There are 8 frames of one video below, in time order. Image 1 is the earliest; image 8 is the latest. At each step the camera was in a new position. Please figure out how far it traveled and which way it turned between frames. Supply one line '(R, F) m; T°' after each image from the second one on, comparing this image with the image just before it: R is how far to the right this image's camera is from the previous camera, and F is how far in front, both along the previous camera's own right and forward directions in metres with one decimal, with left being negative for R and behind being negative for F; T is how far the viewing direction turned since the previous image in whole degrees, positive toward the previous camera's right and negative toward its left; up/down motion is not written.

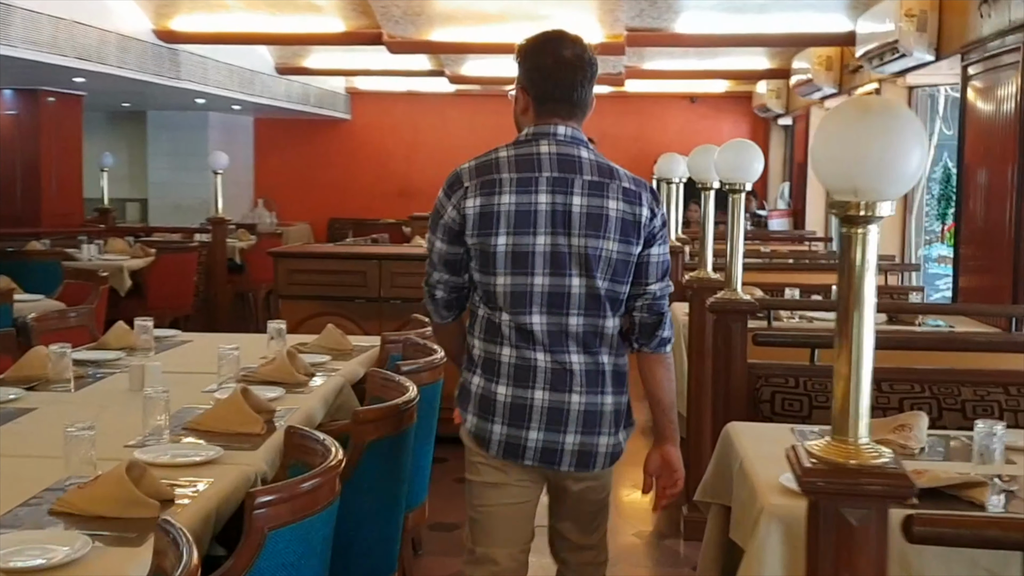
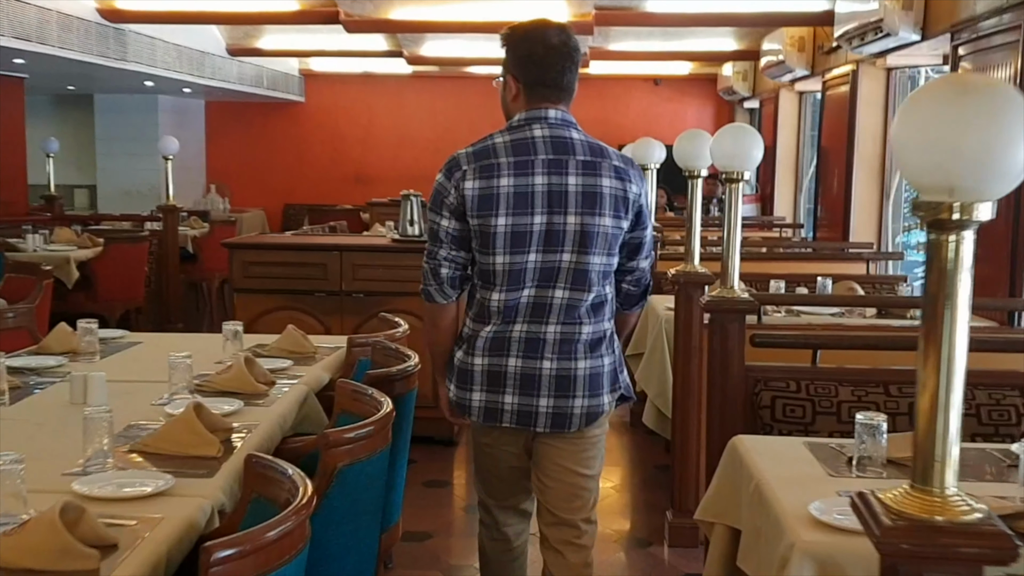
(-0.1, +0.3) m; +2°
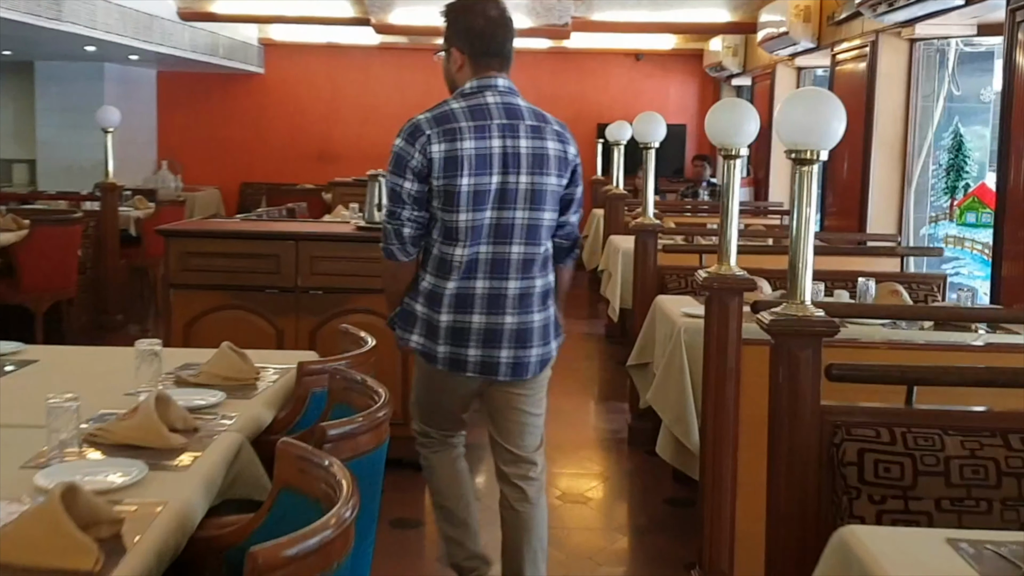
(-0.1, +0.7) m; +2°
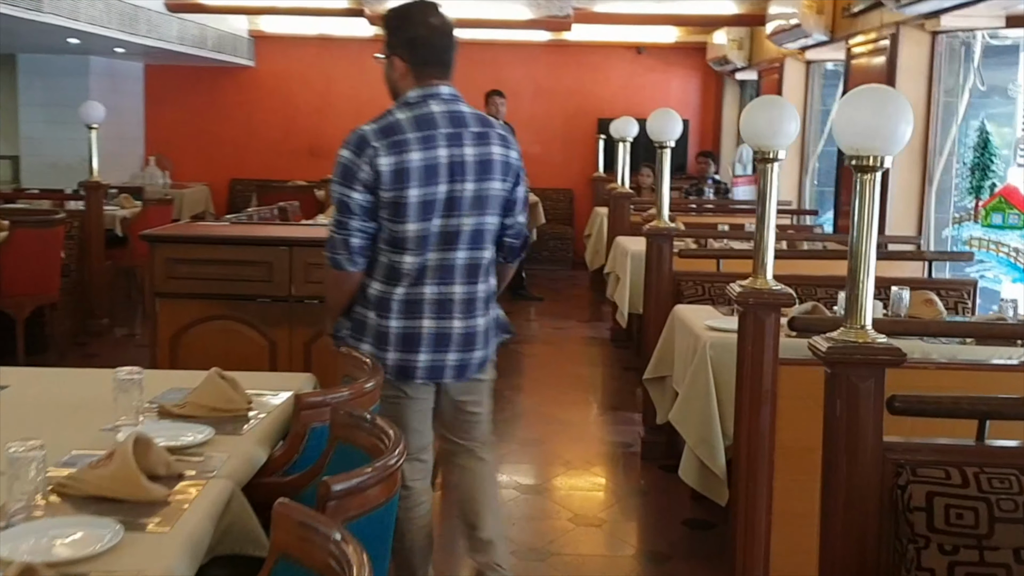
(-0.1, +0.3) m; 0°
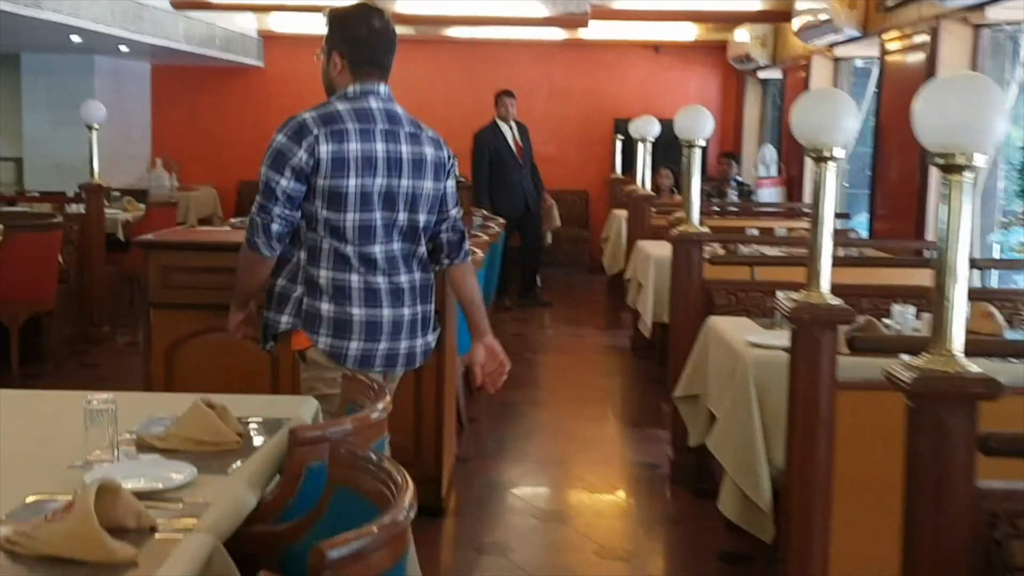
(0.0, +0.3) m; -1°
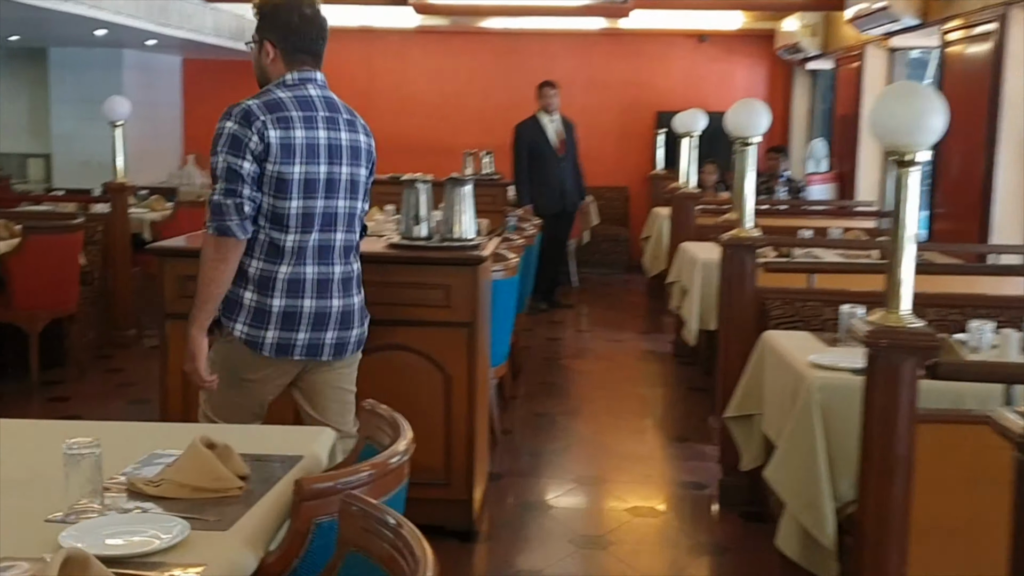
(0.0, +0.3) m; -2°
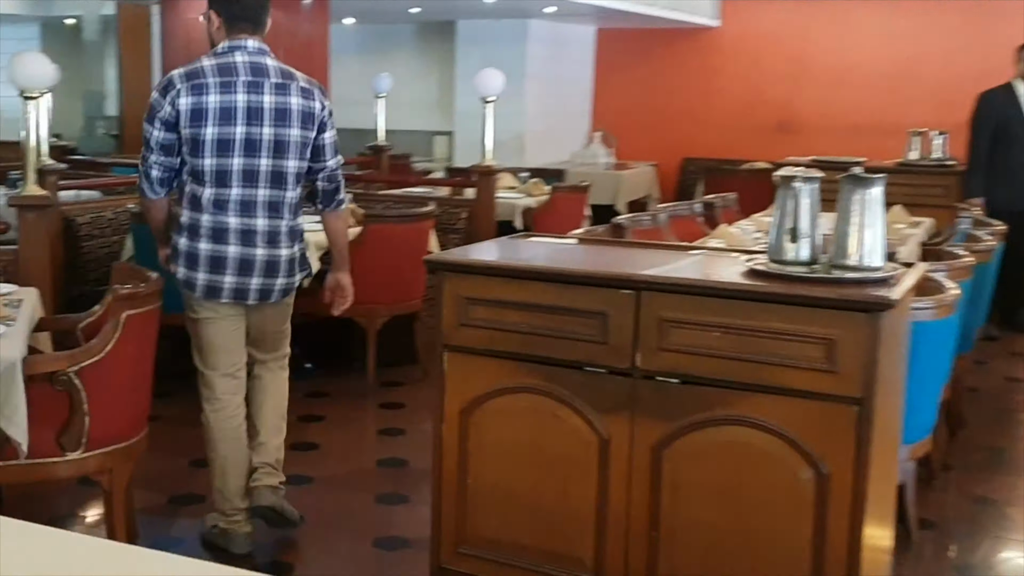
(+0.1, +1.1) m; -22°
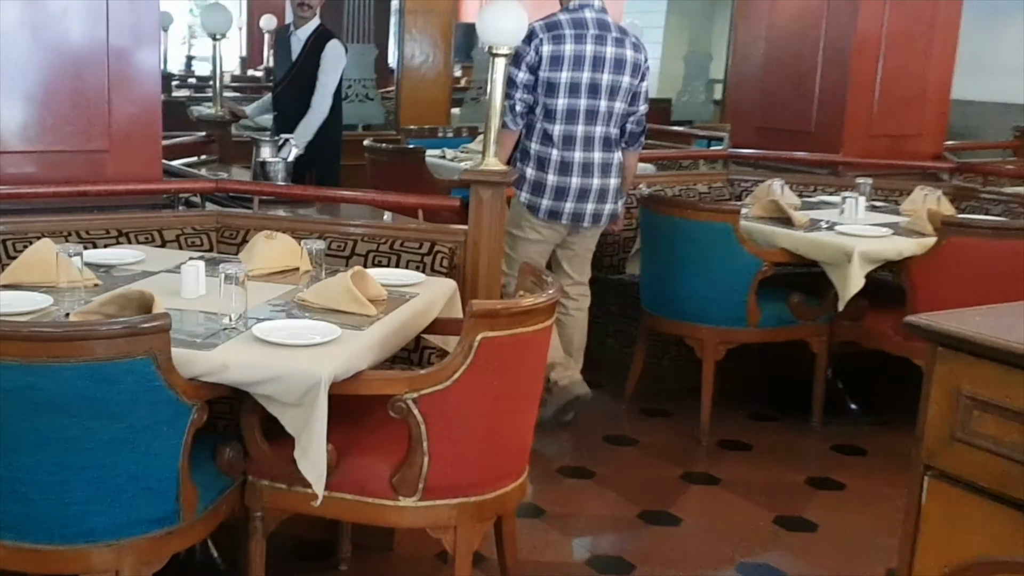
(+0.8, +0.7) m; -38°
